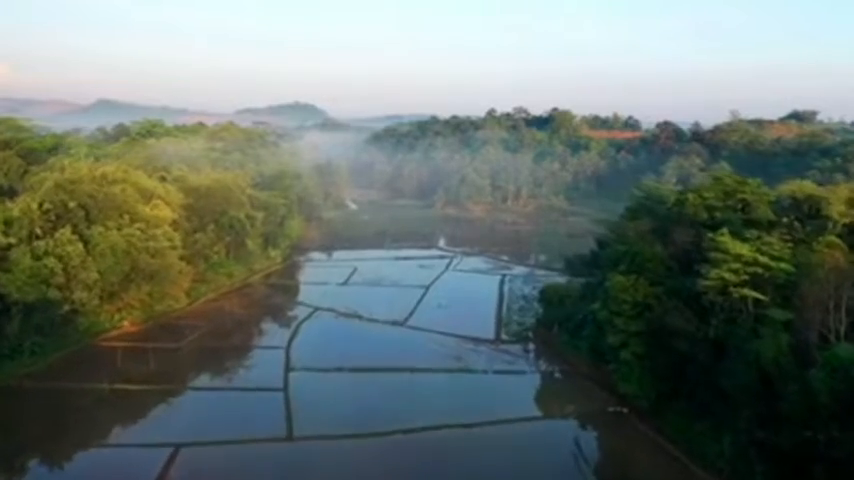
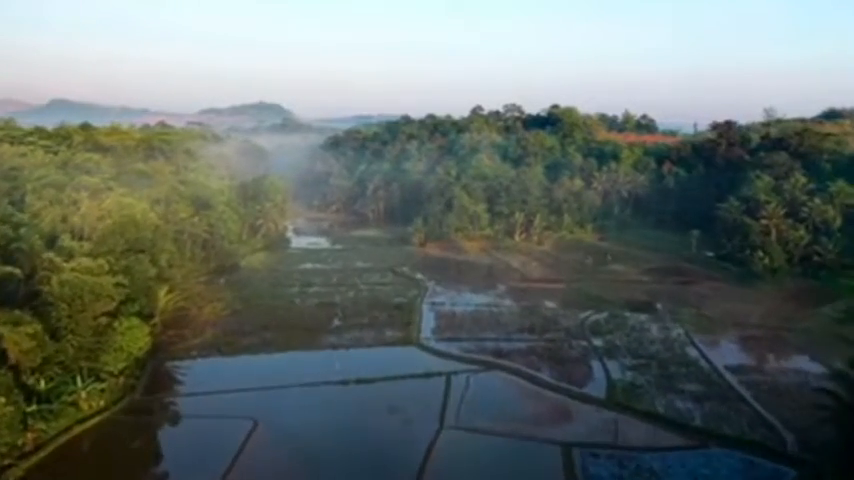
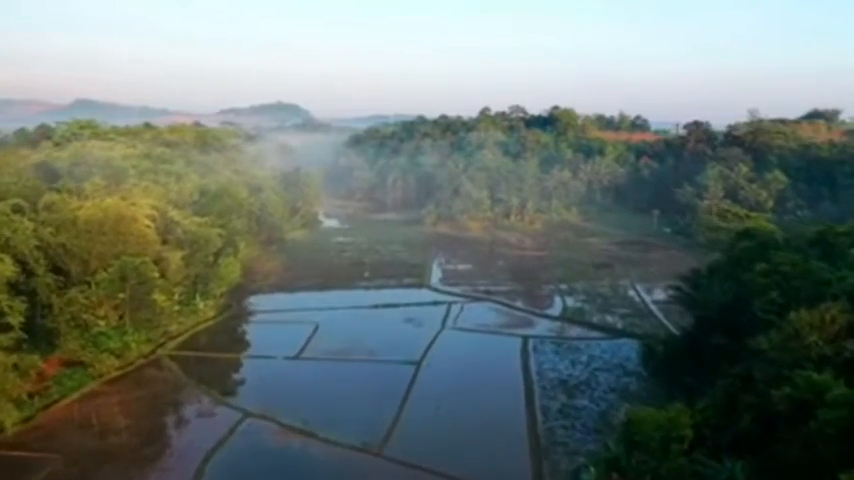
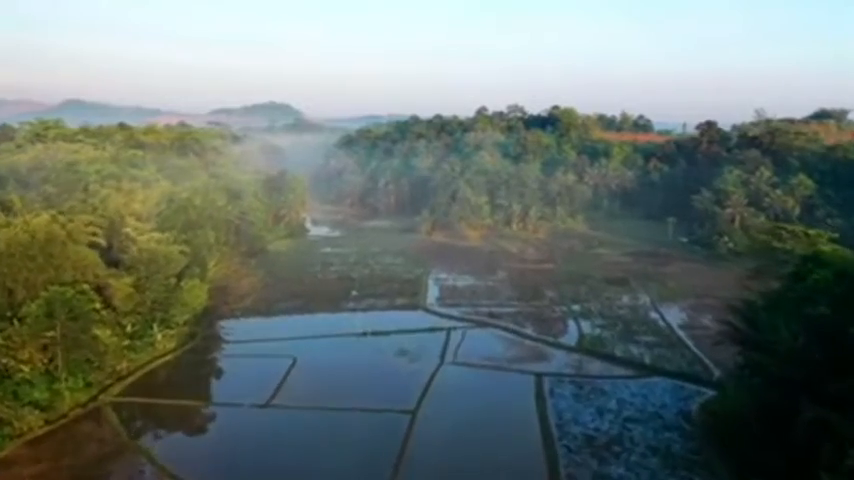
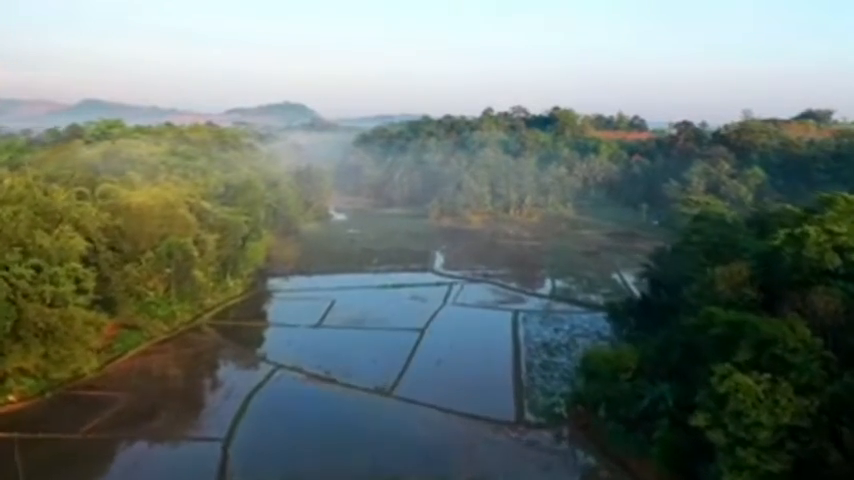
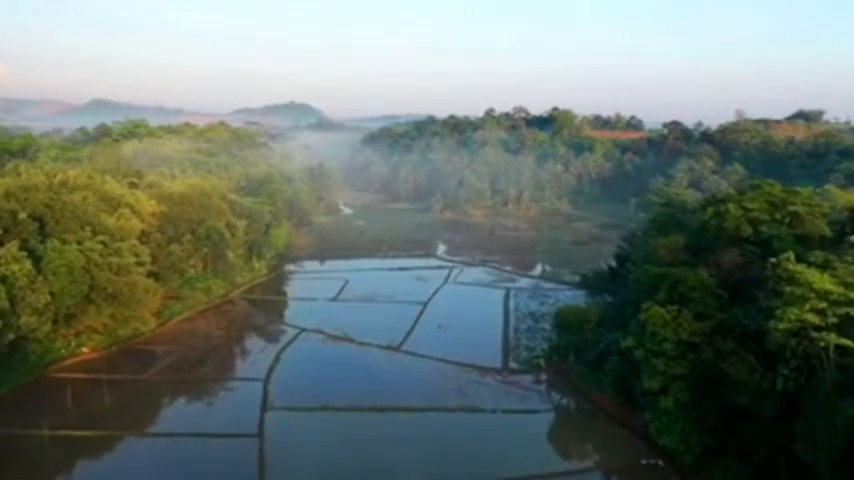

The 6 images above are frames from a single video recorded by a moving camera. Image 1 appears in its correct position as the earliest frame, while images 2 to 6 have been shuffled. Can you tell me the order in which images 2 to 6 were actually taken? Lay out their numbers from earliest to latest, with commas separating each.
6, 5, 3, 4, 2
